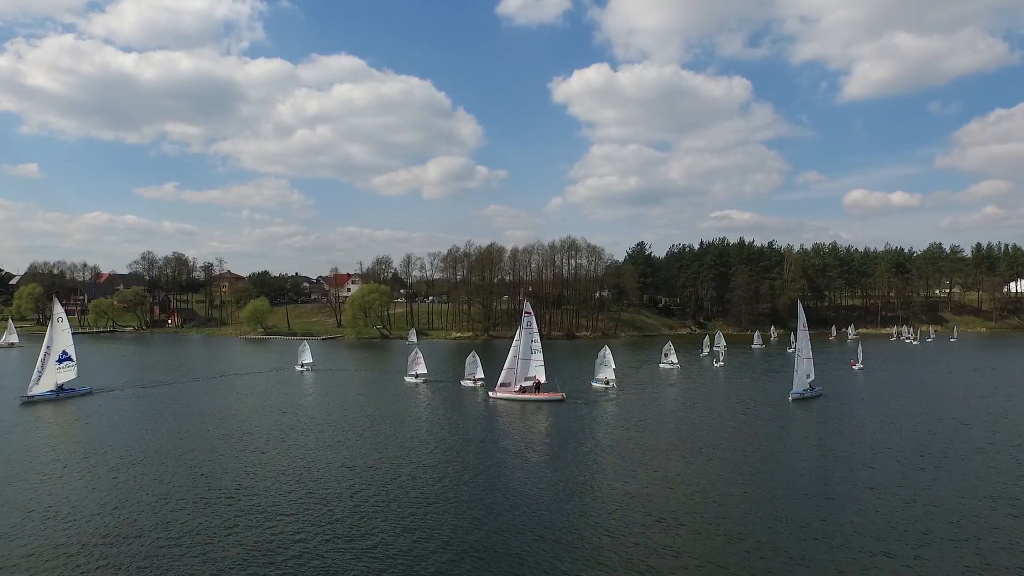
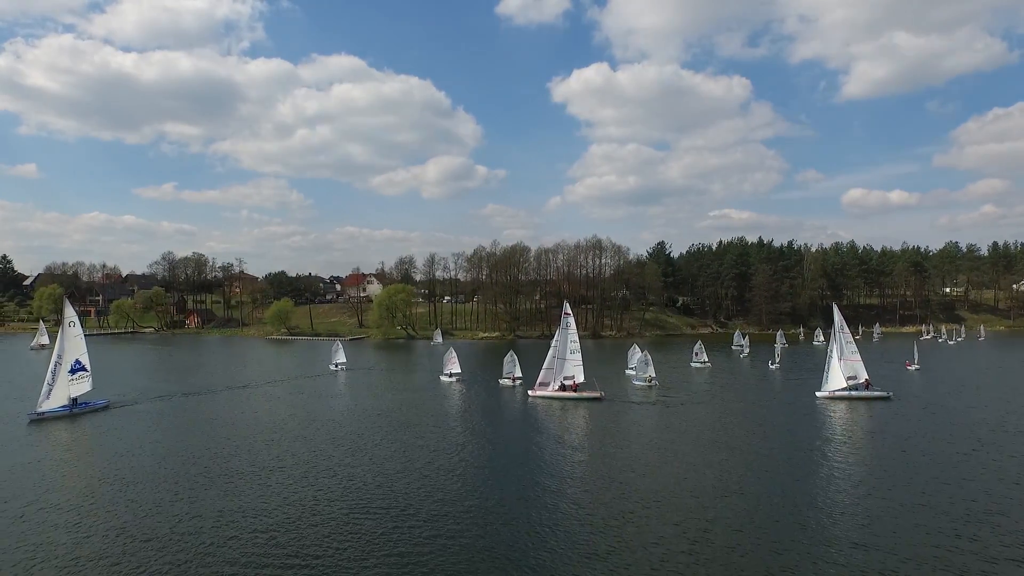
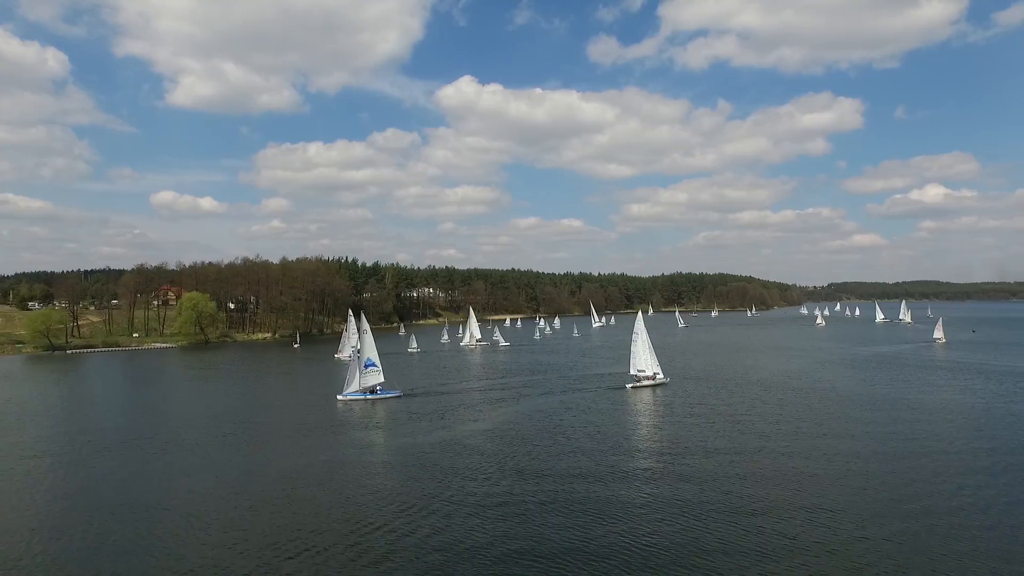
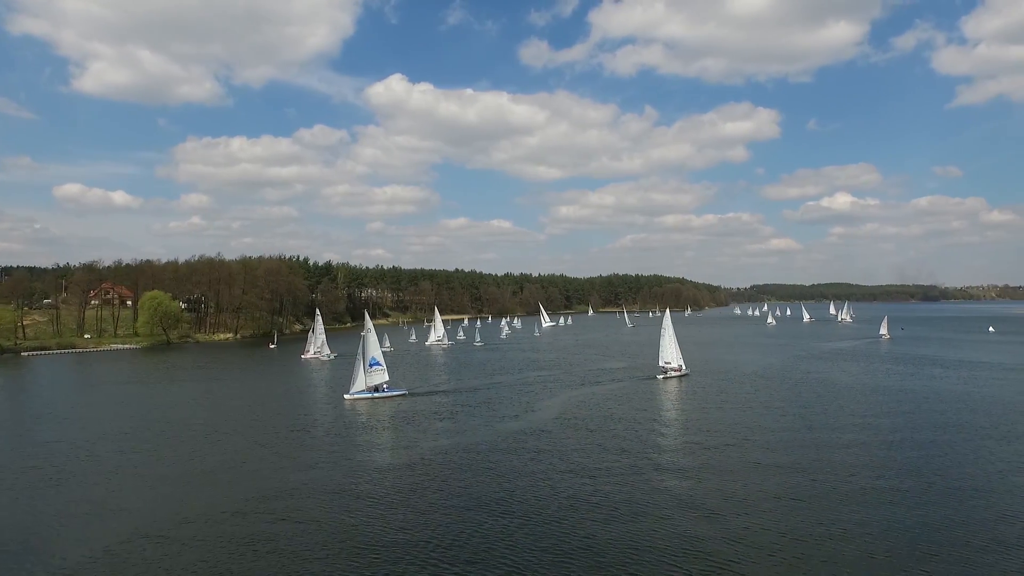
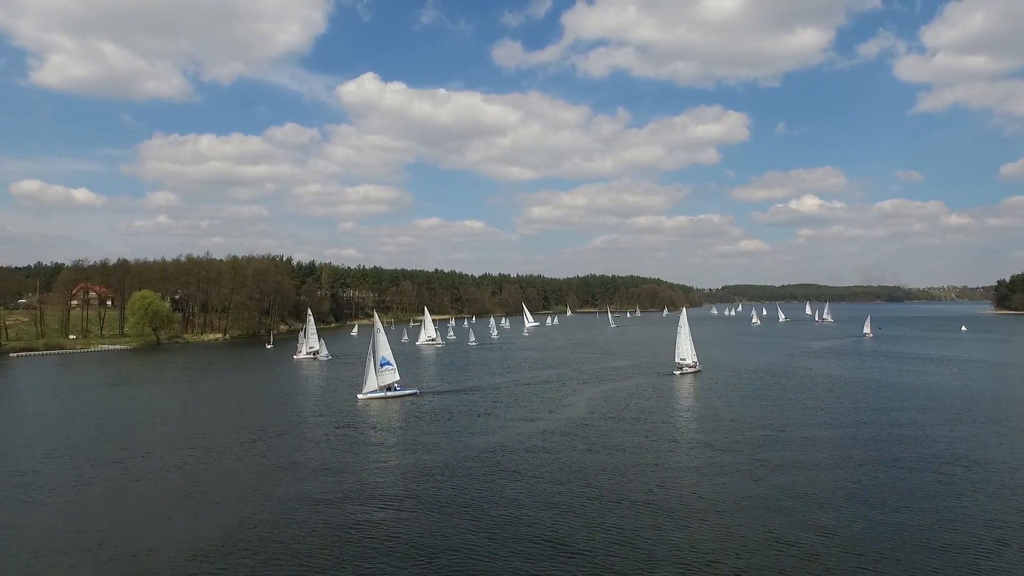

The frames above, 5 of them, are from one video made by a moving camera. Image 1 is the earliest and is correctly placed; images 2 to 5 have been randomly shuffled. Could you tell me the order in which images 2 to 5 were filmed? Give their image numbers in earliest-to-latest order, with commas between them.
2, 3, 4, 5
